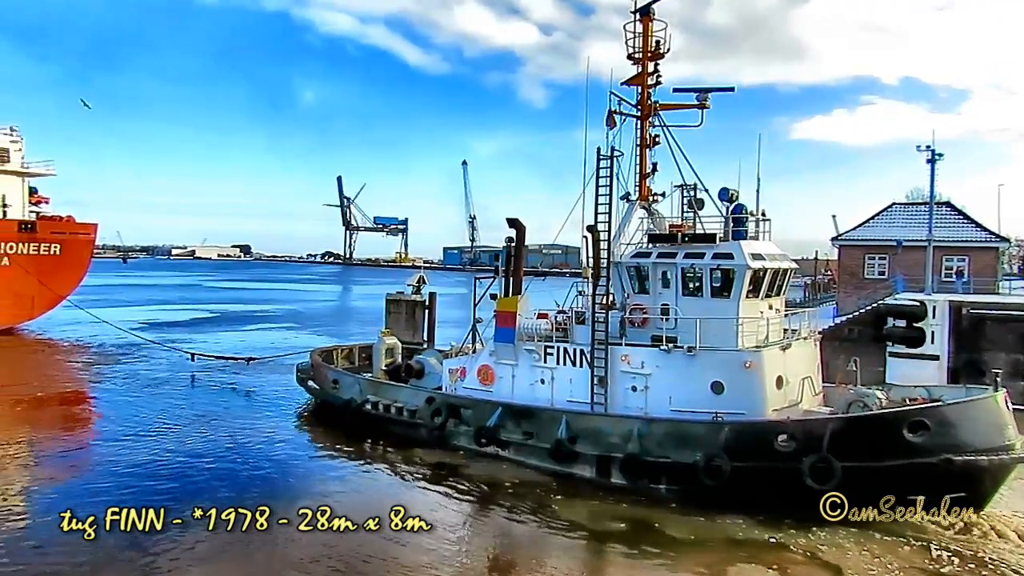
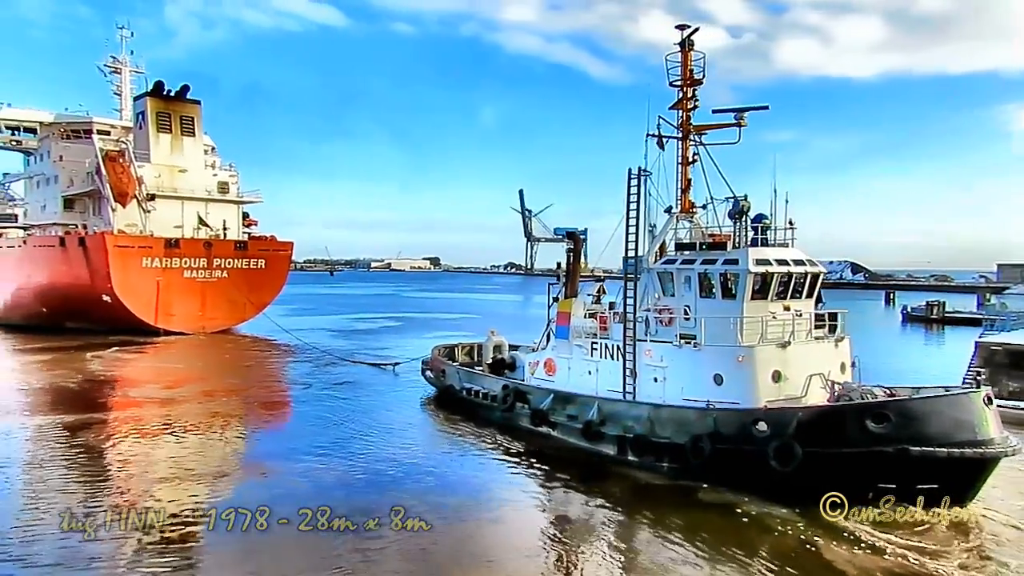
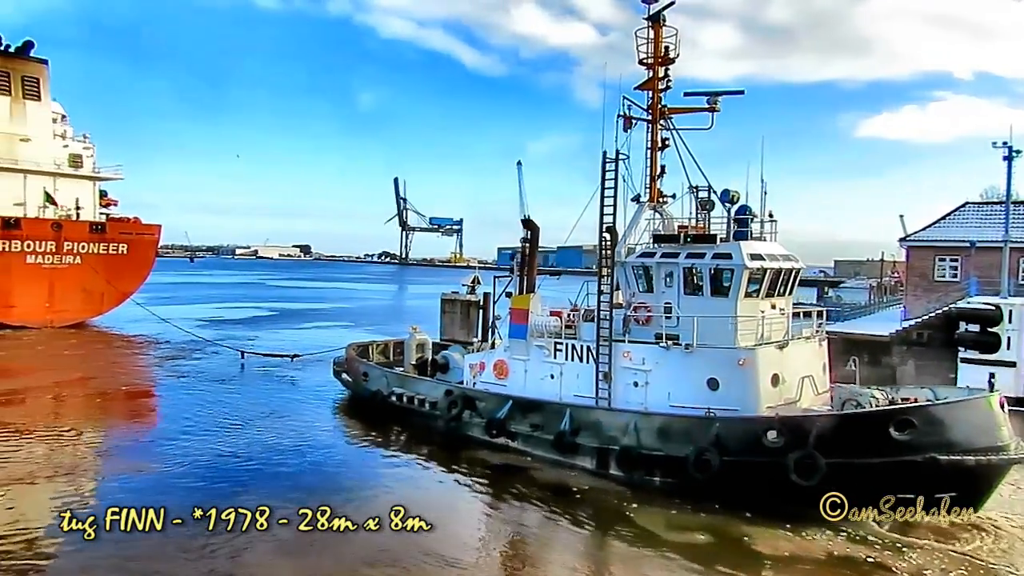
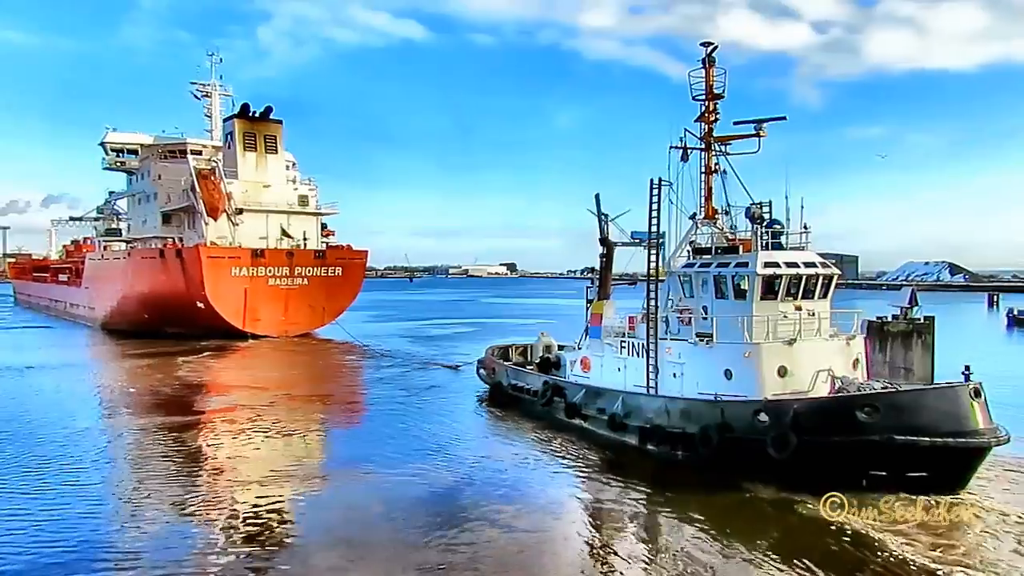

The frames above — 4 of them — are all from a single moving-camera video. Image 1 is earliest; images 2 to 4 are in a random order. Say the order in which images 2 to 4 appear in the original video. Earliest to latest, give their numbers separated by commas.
3, 2, 4
